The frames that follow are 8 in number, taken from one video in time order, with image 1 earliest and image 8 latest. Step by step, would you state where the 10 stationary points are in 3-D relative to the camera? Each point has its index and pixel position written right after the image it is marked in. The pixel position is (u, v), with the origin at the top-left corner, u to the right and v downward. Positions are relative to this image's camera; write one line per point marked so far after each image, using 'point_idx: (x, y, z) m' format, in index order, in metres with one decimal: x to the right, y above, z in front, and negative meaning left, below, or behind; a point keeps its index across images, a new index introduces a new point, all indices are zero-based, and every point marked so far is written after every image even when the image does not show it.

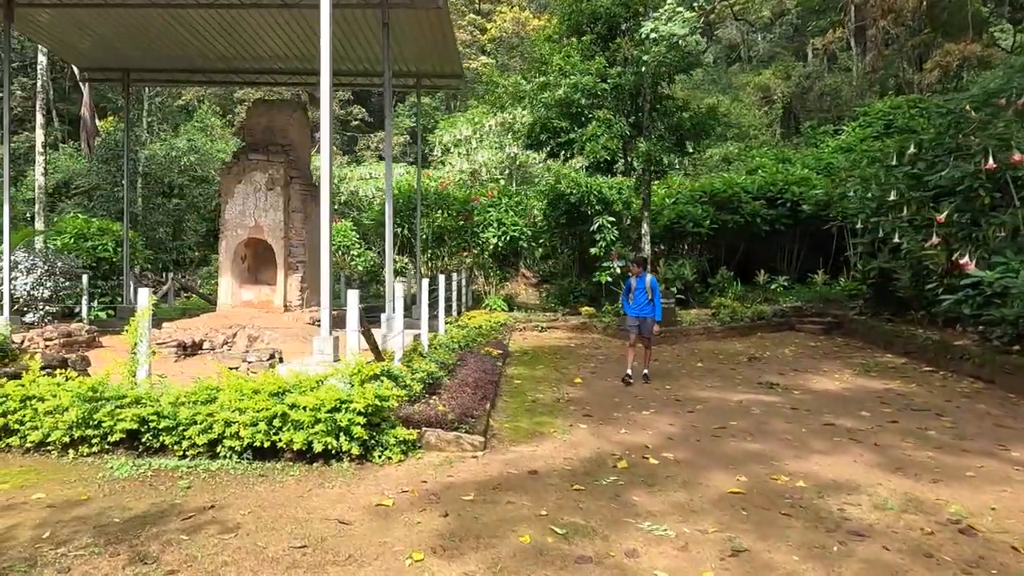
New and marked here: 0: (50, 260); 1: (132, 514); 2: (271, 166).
0: (-8.4, +0.5, +11.9) m
1: (-2.1, -1.3, +3.6) m
2: (-4.2, +2.1, +11.2) m
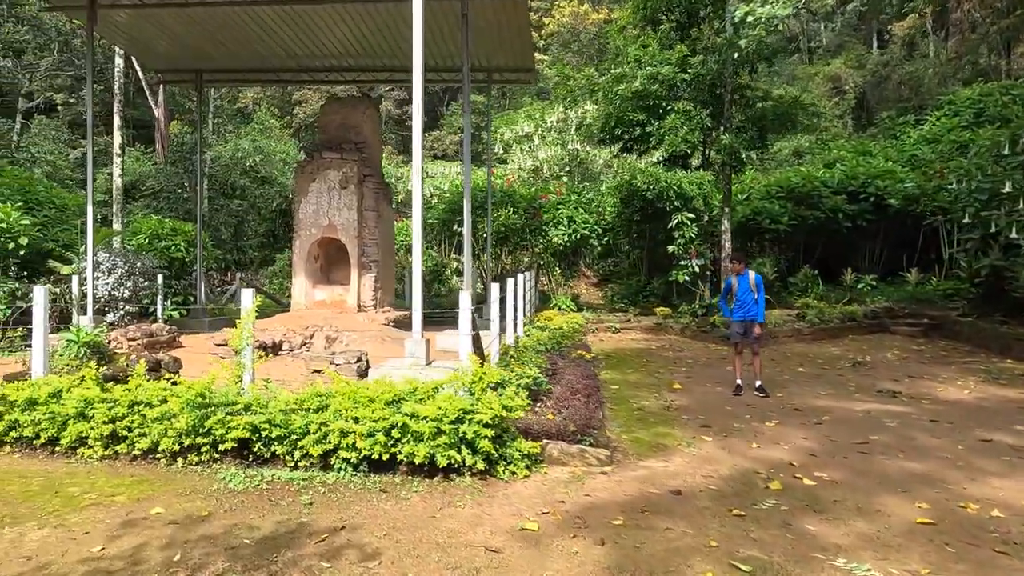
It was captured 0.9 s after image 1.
0: (-7.0, +0.5, +12.0) m
1: (-1.3, -1.3, +3.4) m
2: (-2.8, +2.1, +11.1) m
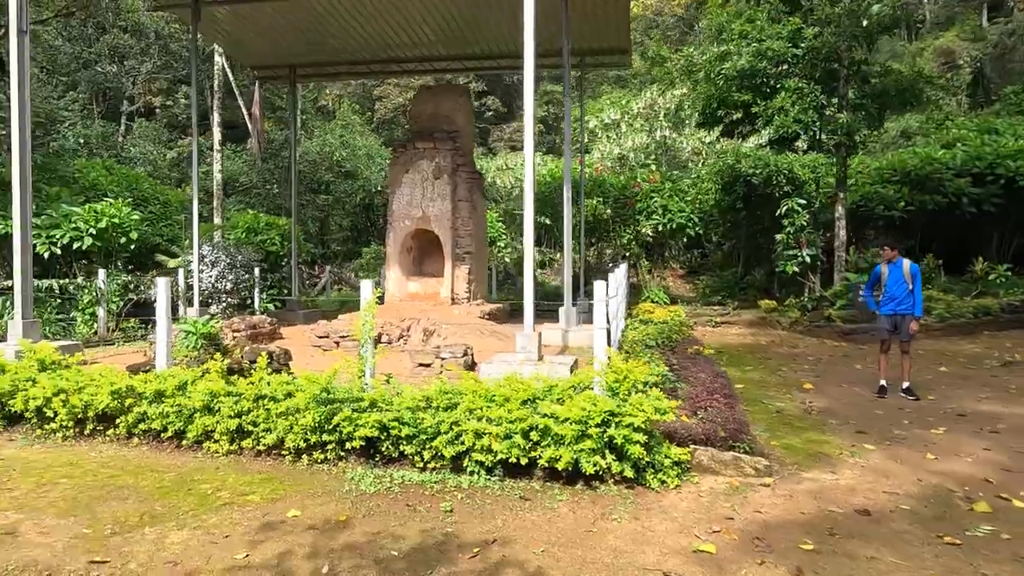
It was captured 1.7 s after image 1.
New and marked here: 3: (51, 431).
0: (-5.3, +0.7, +12.3) m
1: (-0.5, -1.2, +3.1) m
2: (-1.2, +2.2, +10.9) m
3: (-3.5, -1.1, +4.9) m
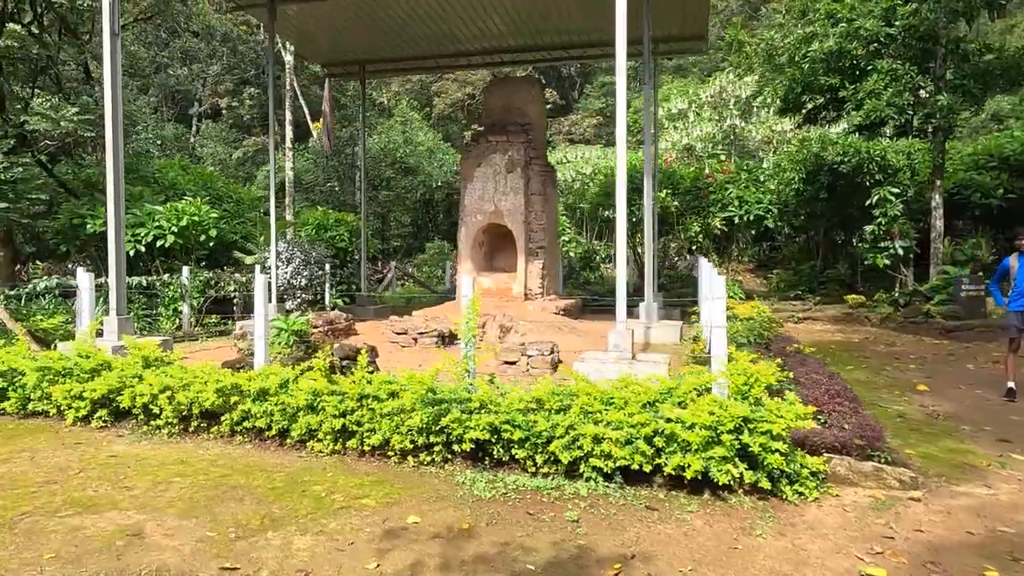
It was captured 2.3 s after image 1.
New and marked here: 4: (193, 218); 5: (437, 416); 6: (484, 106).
0: (-4.0, +0.7, +12.4) m
1: (+0.1, -1.2, +2.9) m
2: (0.0, +2.3, +10.7) m
3: (-2.7, -1.1, +5.0) m
4: (-5.8, +1.3, +11.9) m
5: (-0.5, -0.8, +4.1) m
6: (-0.5, +3.1, +11.2) m
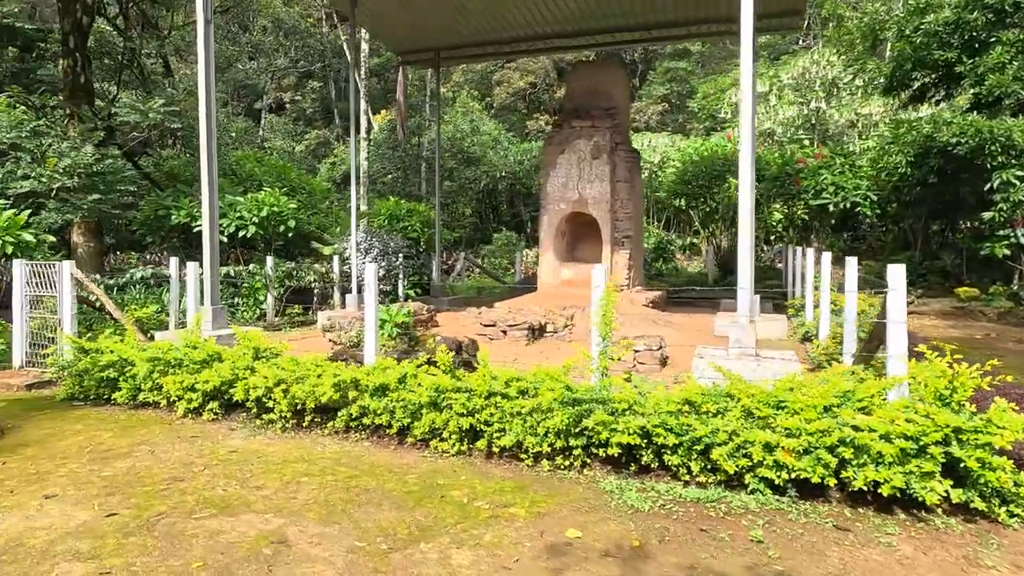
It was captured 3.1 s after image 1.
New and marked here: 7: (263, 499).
0: (-2.5, +0.9, +12.3) m
1: (+0.9, -1.2, +2.5) m
2: (+1.3, +2.4, +10.3) m
3: (-1.8, -1.0, +4.8) m
4: (-4.4, +1.5, +11.9) m
5: (+0.4, -0.8, +3.8) m
6: (+0.9, +3.3, +10.8) m
7: (-1.3, -1.1, +3.4) m
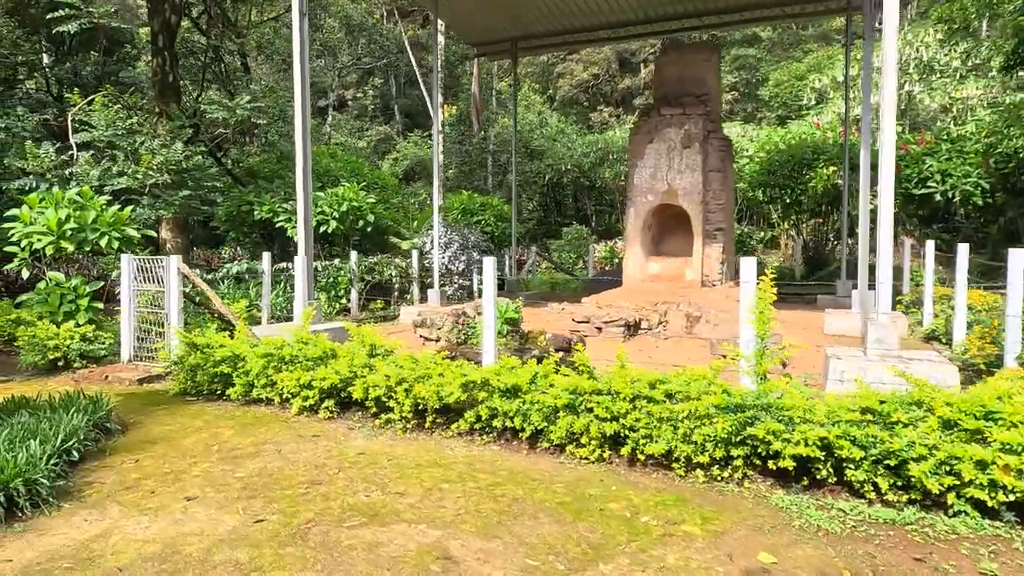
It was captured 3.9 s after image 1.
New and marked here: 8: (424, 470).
0: (-1.0, +1.0, +12.2) m
1: (+1.6, -1.1, +2.2) m
2: (+2.7, +2.5, +9.8) m
3: (-0.9, -0.9, +4.6) m
4: (-2.9, +1.5, +11.9) m
5: (+1.2, -0.7, +3.5) m
6: (+2.3, +3.4, +10.3) m
7: (-0.5, -1.1, +3.2) m
8: (-0.5, -1.0, +3.7) m
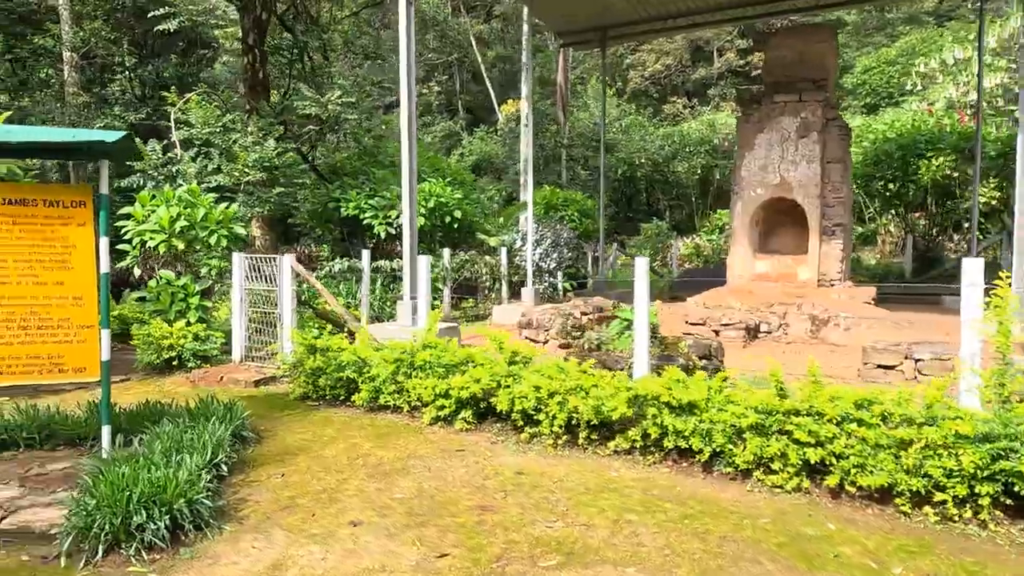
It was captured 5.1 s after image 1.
0: (+0.7, +1.0, +11.8) m
1: (+2.4, -1.2, +1.6) m
2: (+4.1, +2.5, +9.1) m
3: (+0.2, -1.0, +4.2) m
4: (-1.3, +1.6, +11.6) m
5: (+2.1, -0.8, +2.9) m
6: (+3.8, +3.4, +9.7) m
7: (+0.4, -1.1, +2.8) m
8: (+0.4, -1.1, +3.4) m
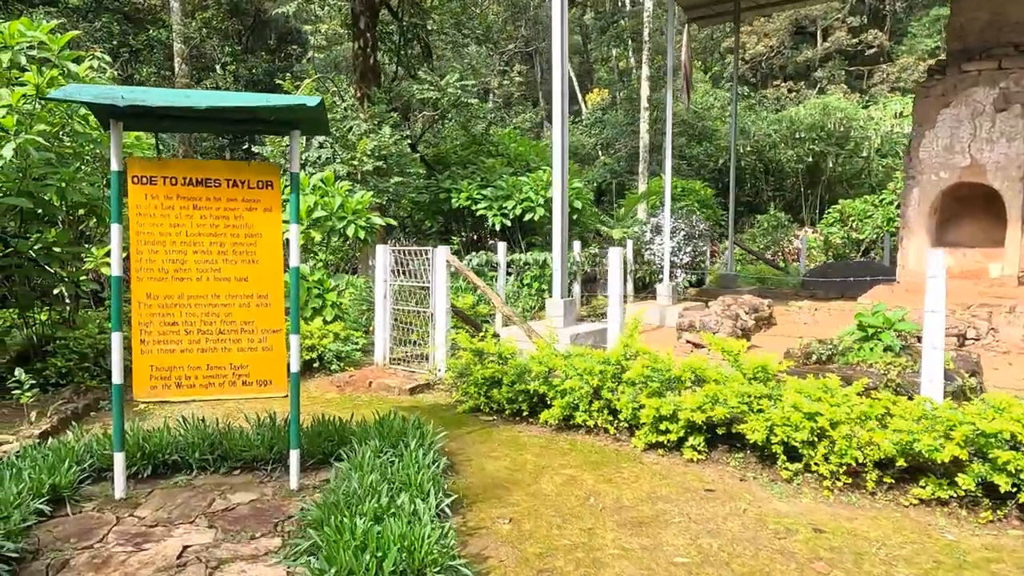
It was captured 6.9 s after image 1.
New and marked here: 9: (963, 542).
0: (+2.7, +1.1, +10.8) m
1: (+3.5, -1.2, +0.5) m
2: (+5.9, +2.5, +7.8) m
3: (+1.5, -1.0, +3.4) m
4: (+0.8, +1.7, +10.8) m
5: (+3.3, -0.8, +1.9) m
6: (+5.7, +3.4, +8.4) m
7: (+1.6, -1.1, +1.9) m
8: (+1.7, -1.1, +2.5) m
9: (+1.9, -1.1, +2.7) m
